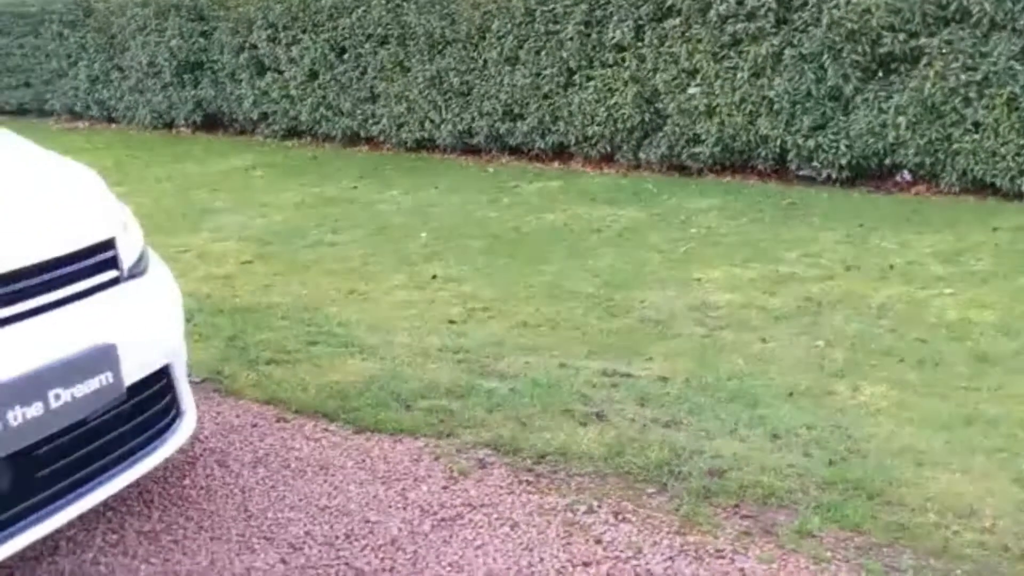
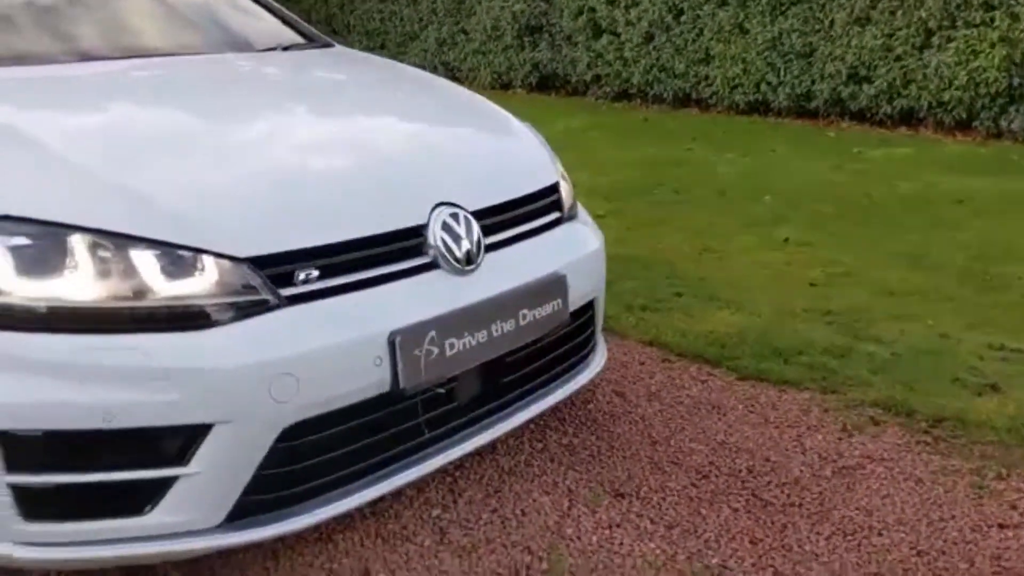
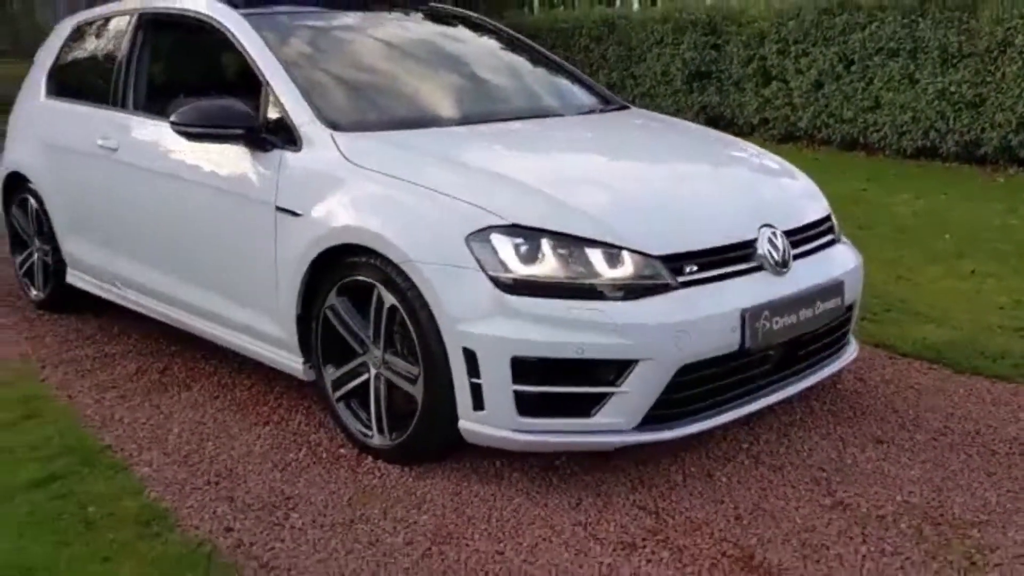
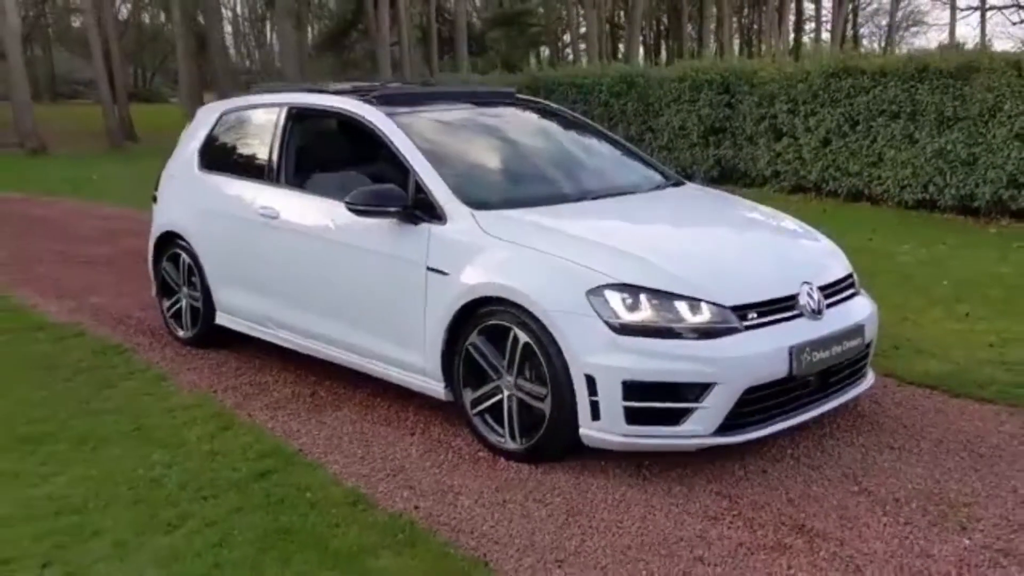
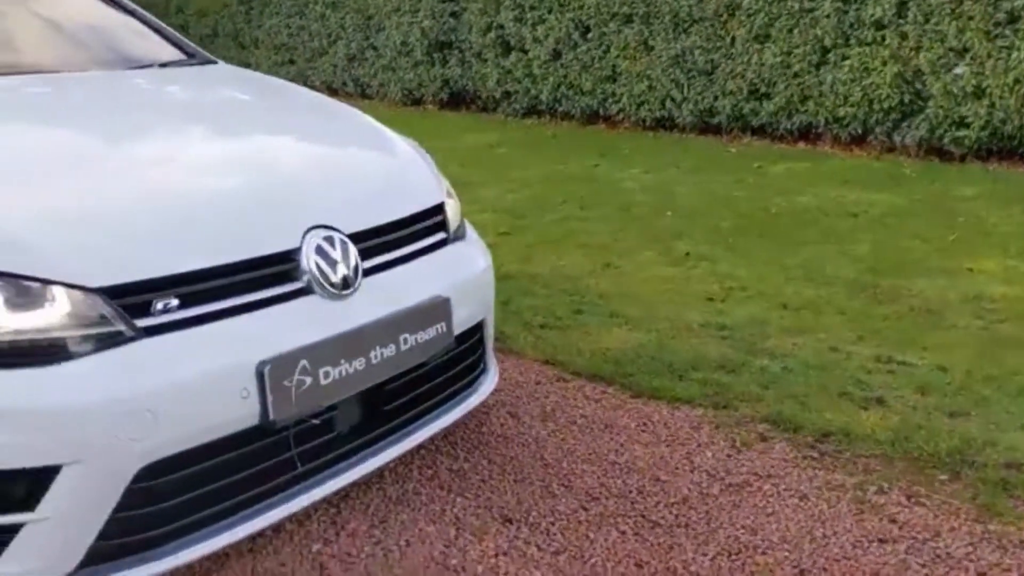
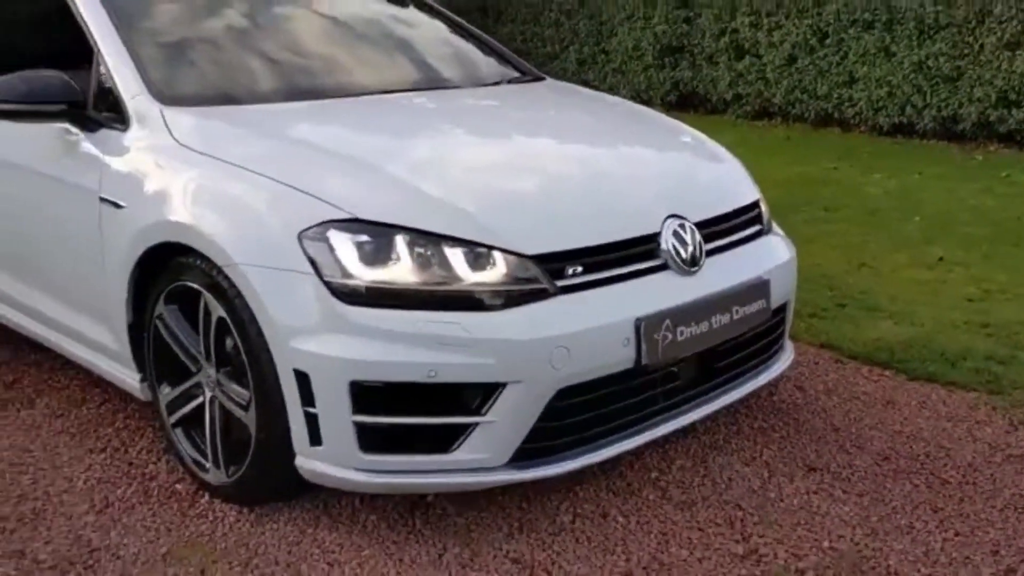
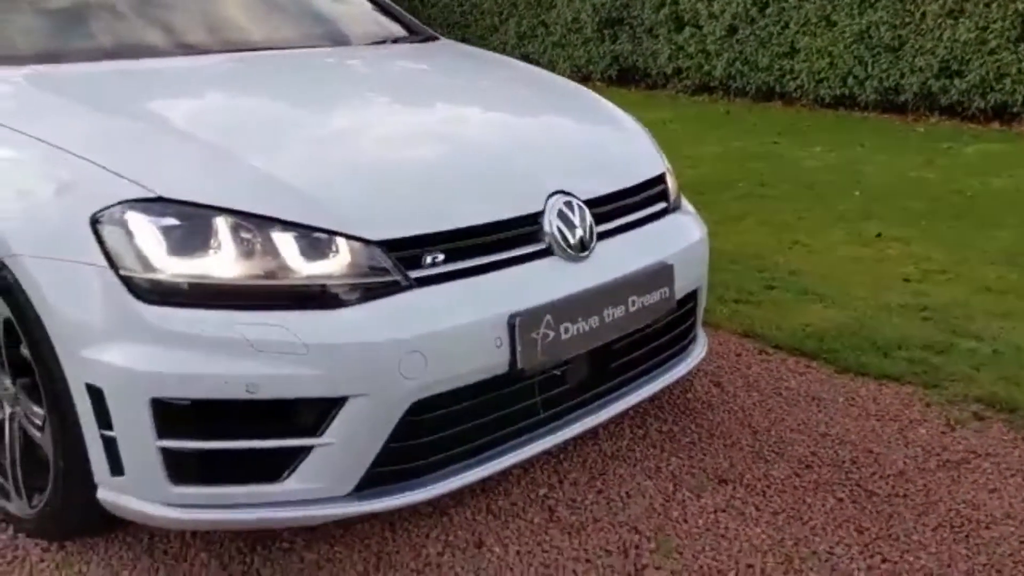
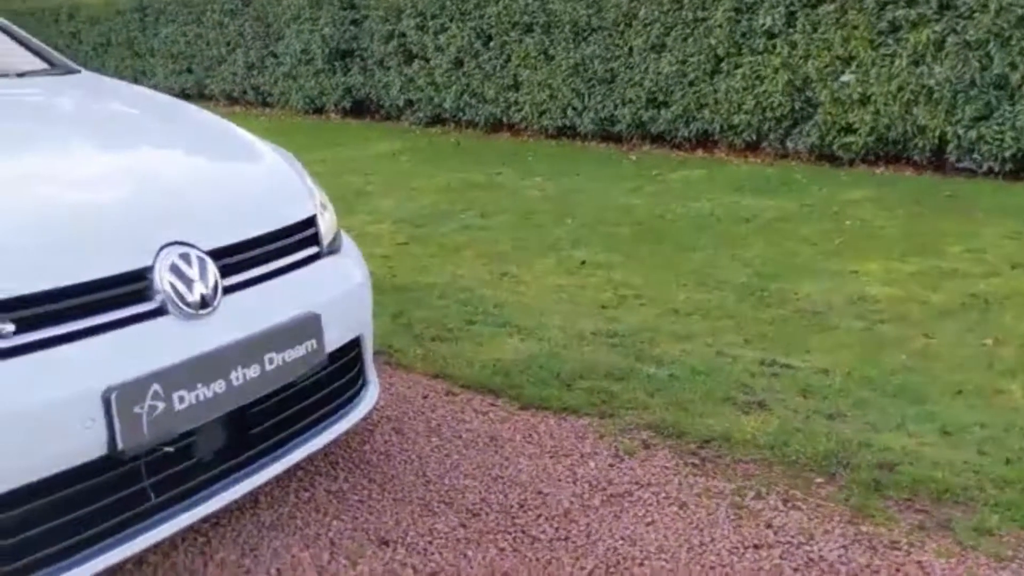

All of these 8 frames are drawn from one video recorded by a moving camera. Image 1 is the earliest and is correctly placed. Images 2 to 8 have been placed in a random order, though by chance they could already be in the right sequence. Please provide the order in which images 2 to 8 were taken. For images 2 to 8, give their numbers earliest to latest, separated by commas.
8, 5, 2, 7, 6, 3, 4
